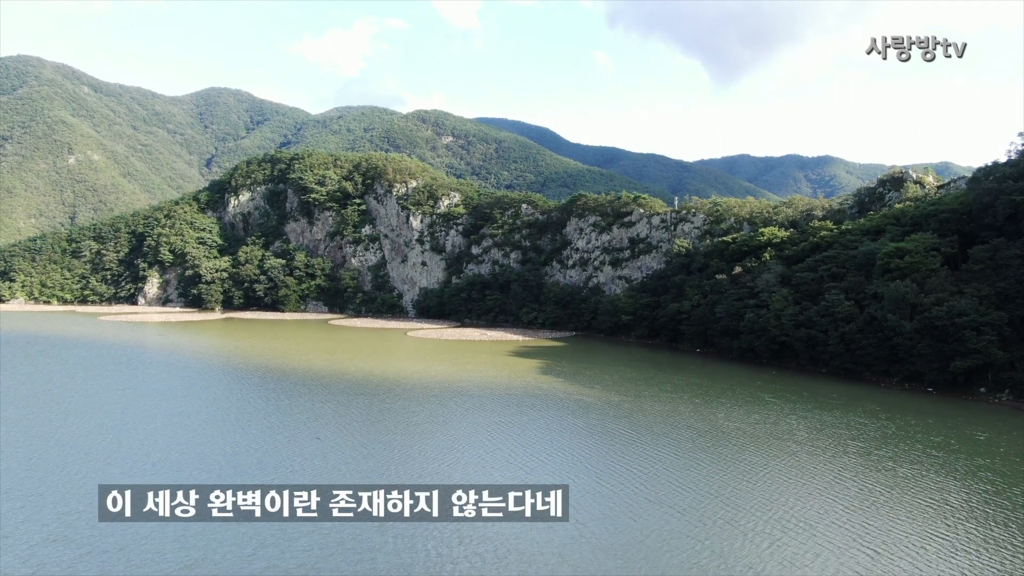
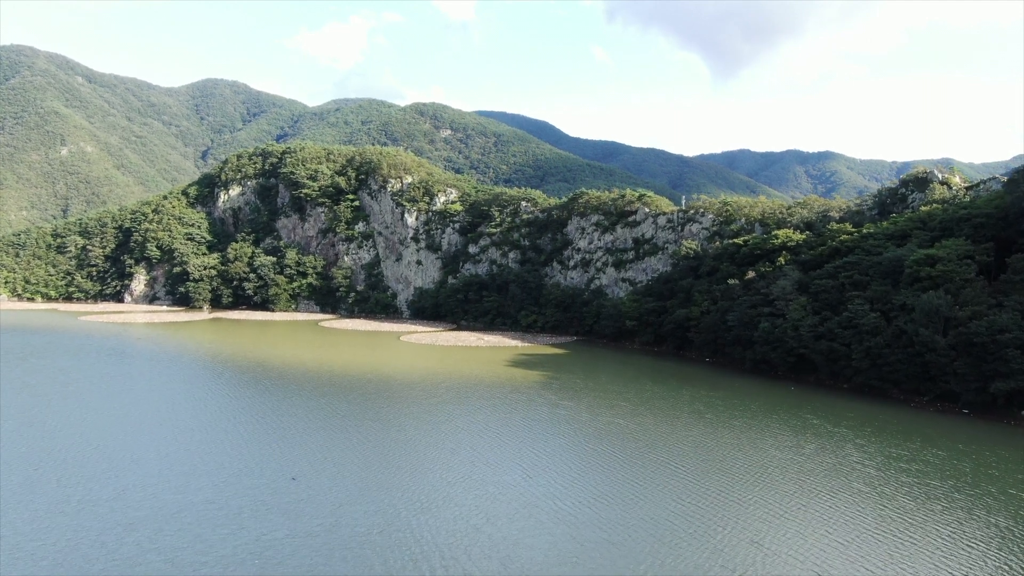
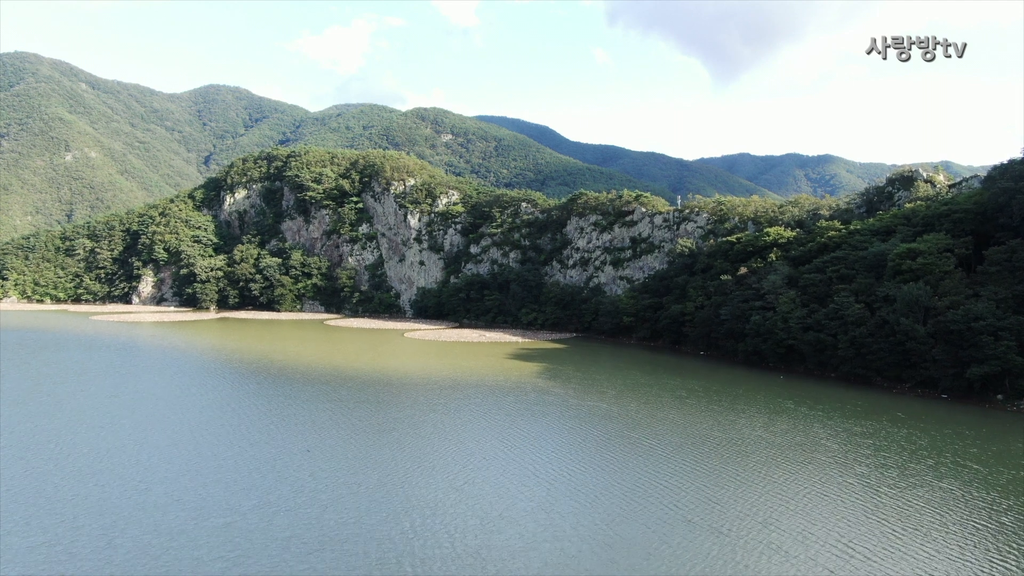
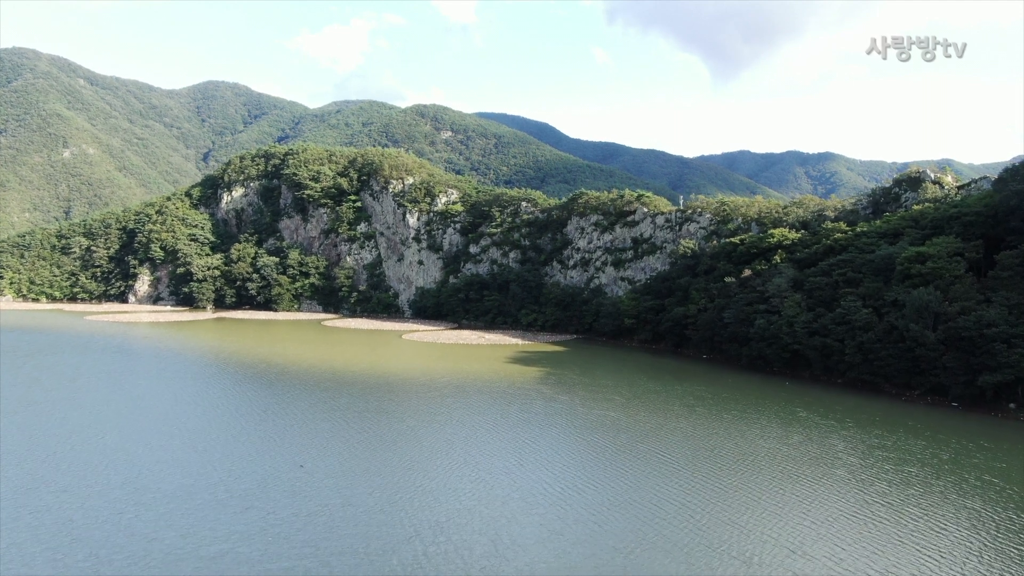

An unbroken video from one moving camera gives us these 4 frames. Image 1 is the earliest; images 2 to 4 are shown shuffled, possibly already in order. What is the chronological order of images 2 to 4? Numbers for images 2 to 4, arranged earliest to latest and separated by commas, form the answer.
3, 4, 2
